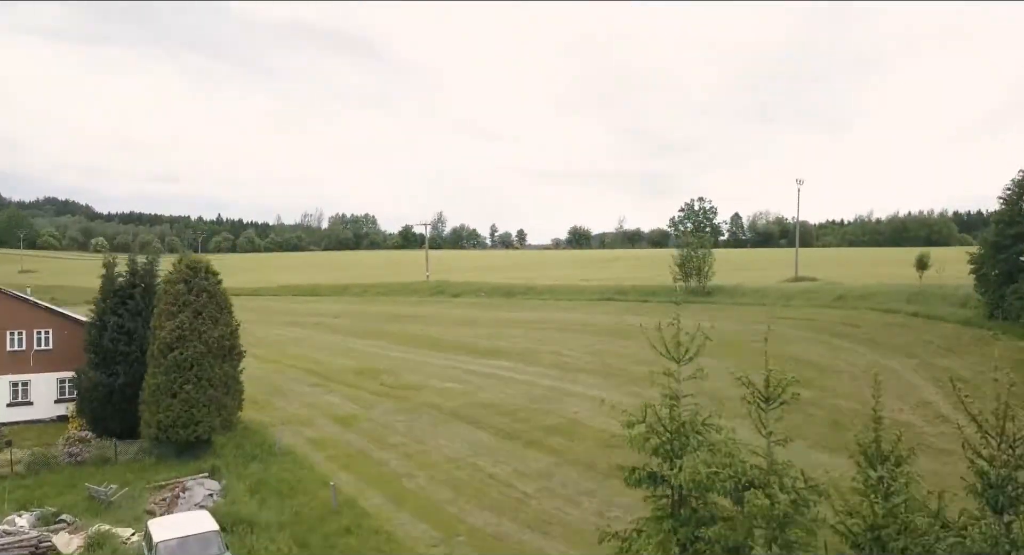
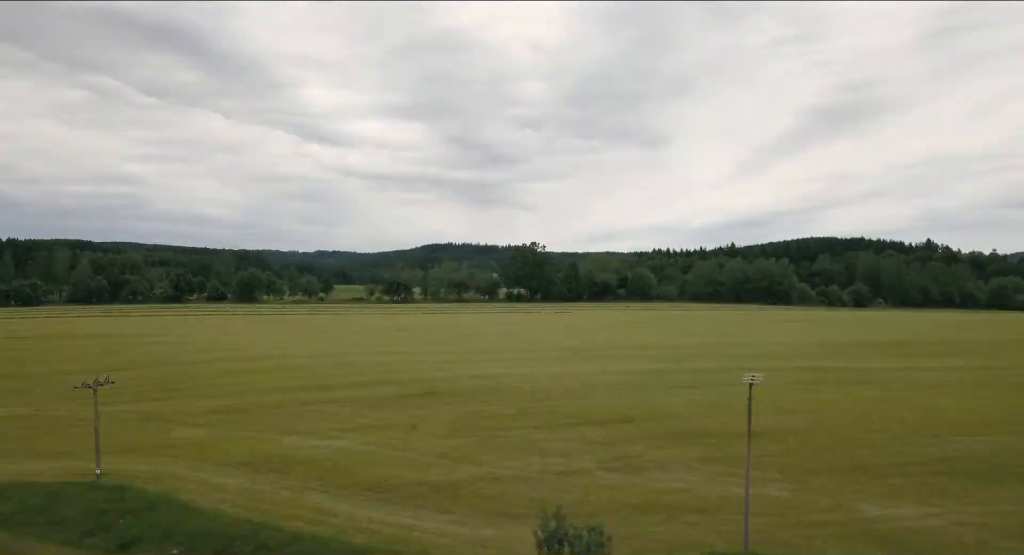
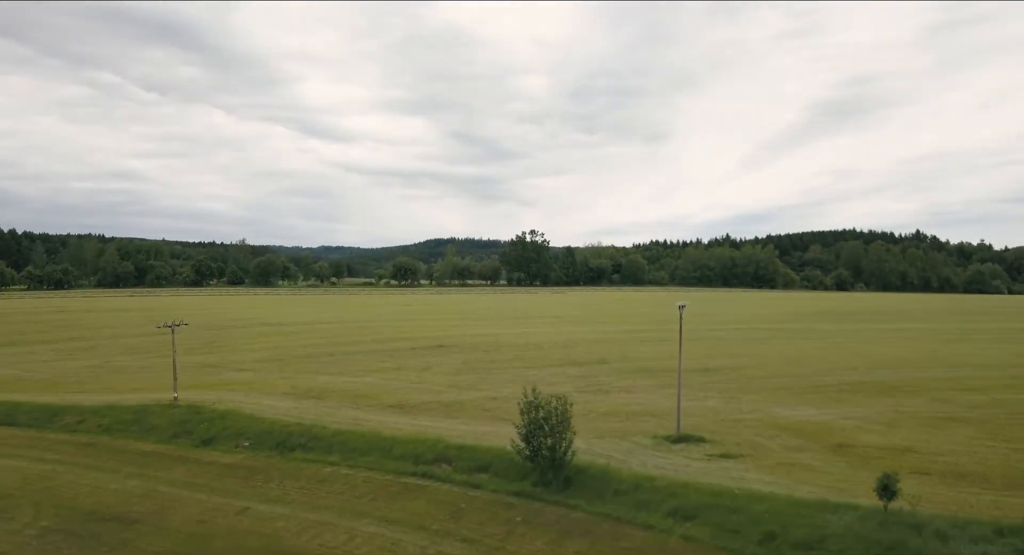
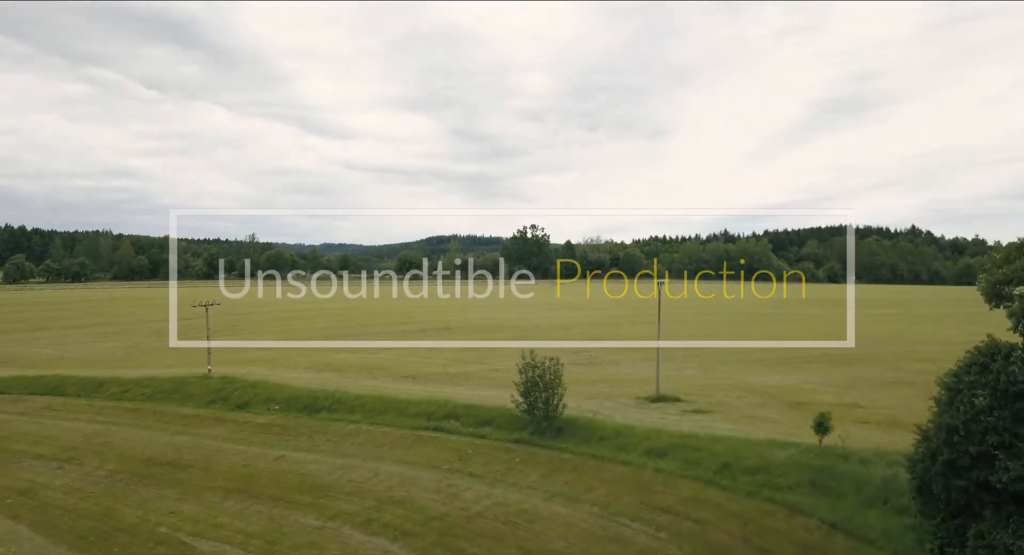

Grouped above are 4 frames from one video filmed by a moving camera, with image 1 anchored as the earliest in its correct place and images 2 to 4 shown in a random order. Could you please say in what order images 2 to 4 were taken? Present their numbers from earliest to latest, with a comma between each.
4, 3, 2
